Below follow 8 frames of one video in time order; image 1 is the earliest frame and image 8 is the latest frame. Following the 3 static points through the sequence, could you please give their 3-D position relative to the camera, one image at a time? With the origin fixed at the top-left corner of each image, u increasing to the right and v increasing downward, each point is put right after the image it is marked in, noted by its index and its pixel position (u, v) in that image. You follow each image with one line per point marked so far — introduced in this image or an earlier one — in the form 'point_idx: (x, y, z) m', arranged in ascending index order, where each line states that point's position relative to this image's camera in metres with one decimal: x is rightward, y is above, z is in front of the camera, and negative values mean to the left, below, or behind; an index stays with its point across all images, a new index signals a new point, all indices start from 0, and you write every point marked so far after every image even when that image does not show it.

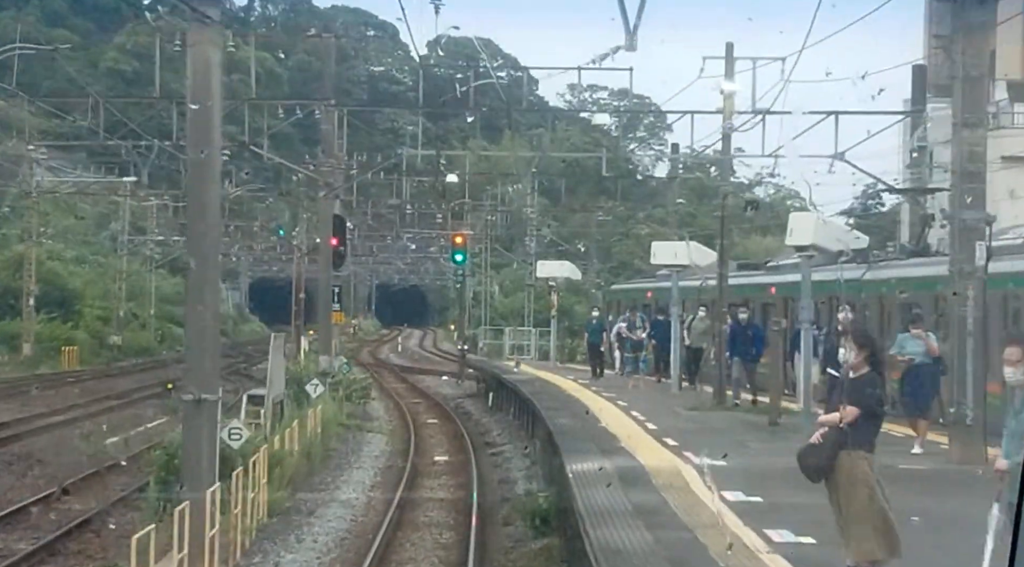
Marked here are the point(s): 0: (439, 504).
0: (-0.8, -2.4, +16.5) m
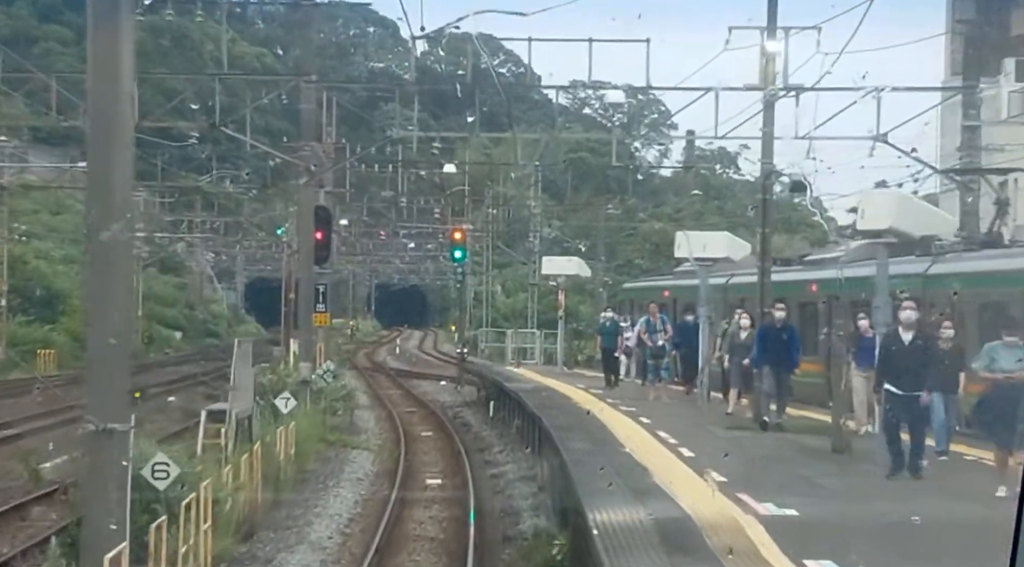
0: (-0.8, -2.4, +14.8) m
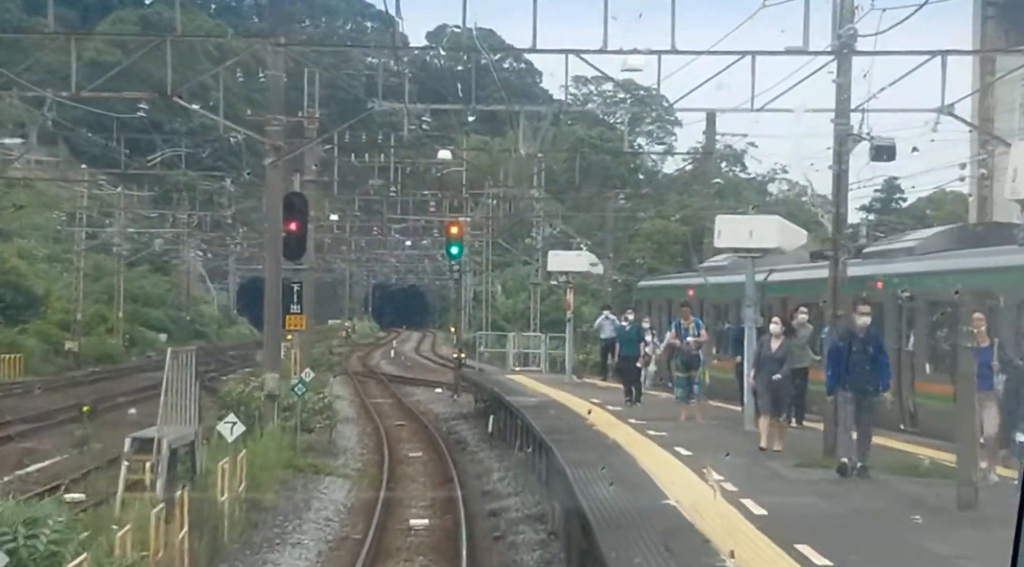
0: (-0.8, -2.4, +12.8) m
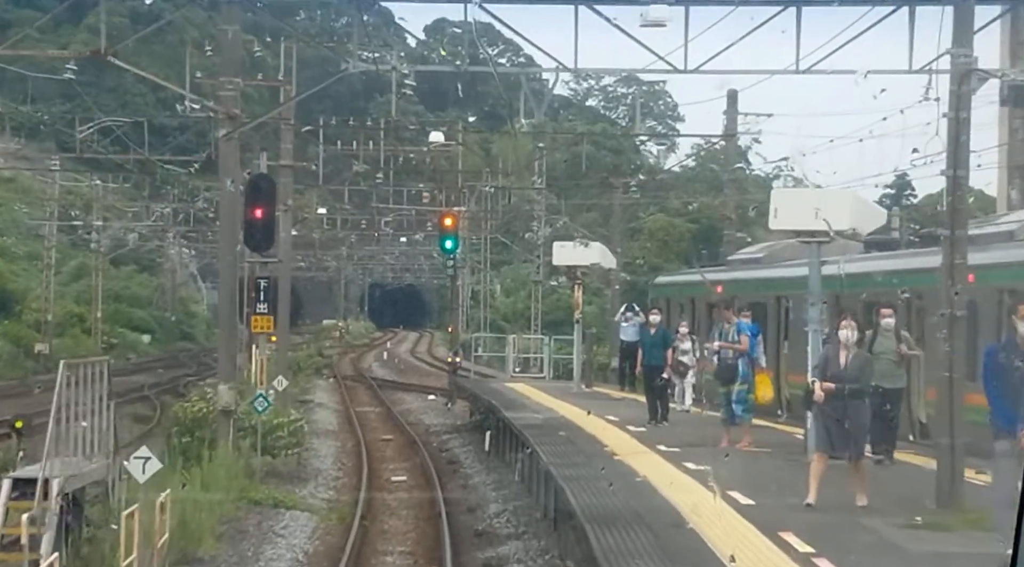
0: (-0.8, -2.4, +10.9) m
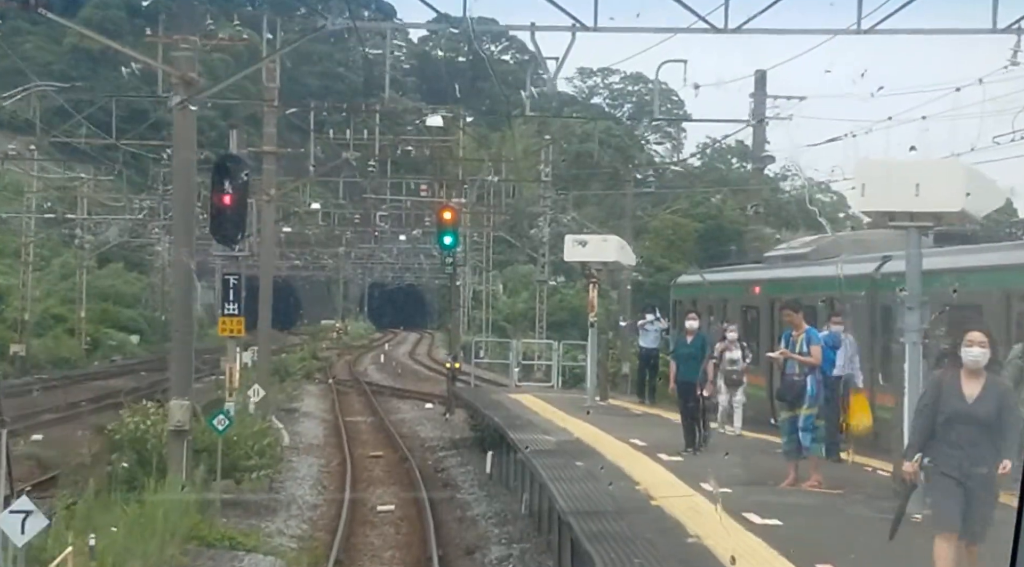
0: (-0.7, -2.3, +9.3) m
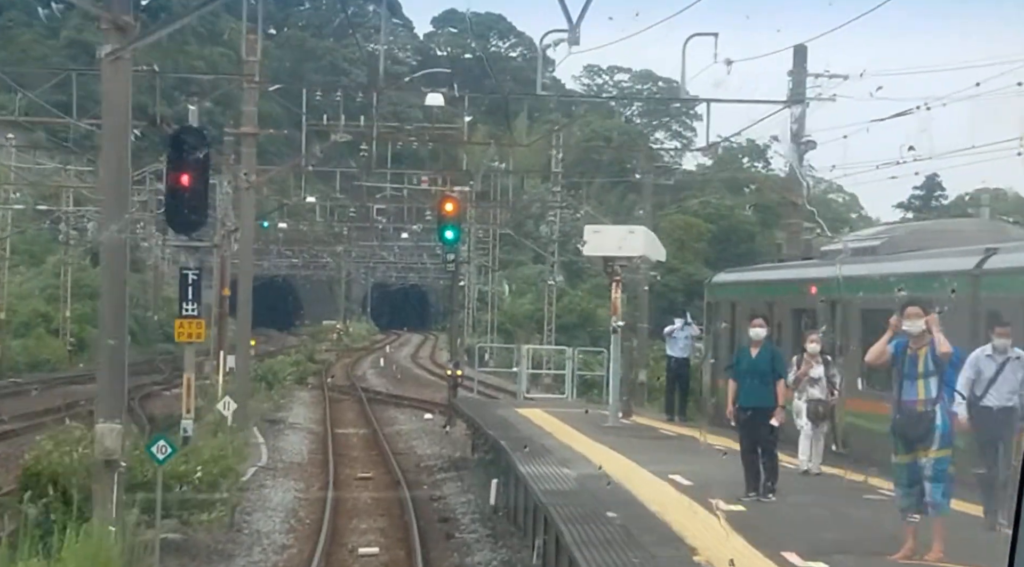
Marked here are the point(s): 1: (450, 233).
0: (-0.7, -2.3, +7.6) m
1: (-0.8, +0.6, +19.2) m
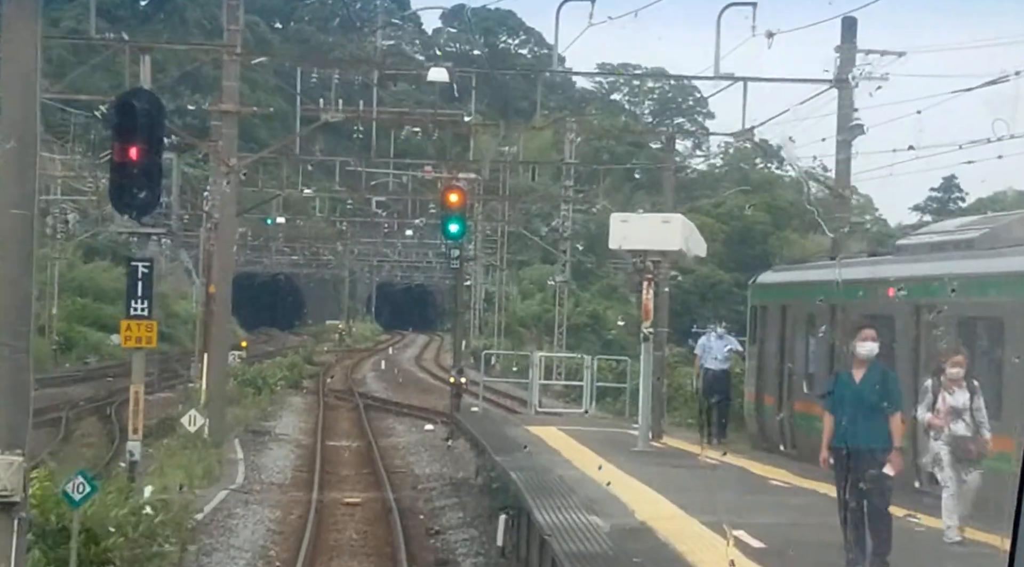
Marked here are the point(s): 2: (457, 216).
0: (-0.6, -2.3, +6.1) m
1: (-0.7, +0.6, +17.7) m
2: (-0.6, +0.7, +17.7) m
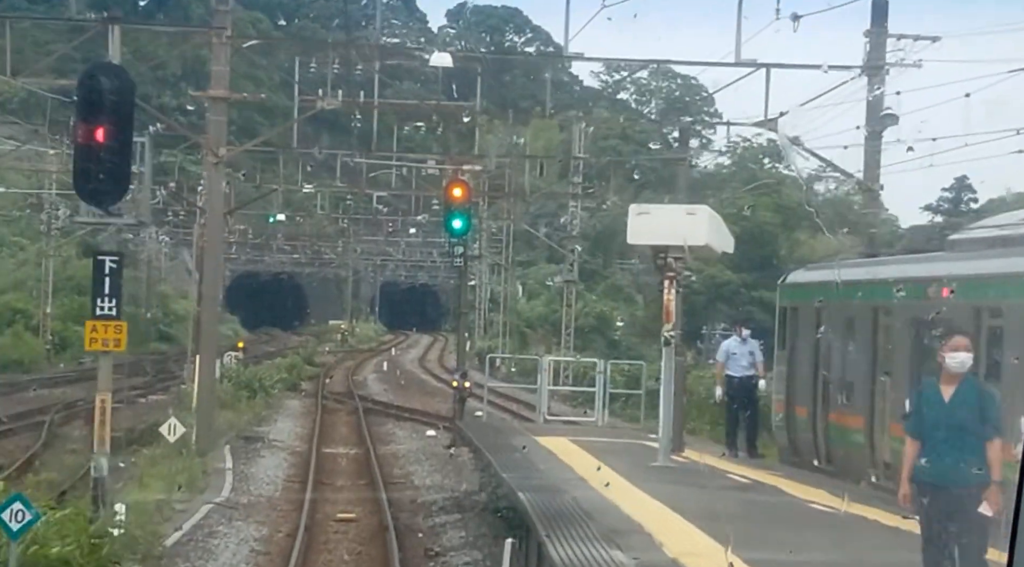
0: (-0.6, -2.3, +5.3) m
1: (-0.6, +0.6, +16.9) m
2: (-0.5, +0.8, +16.9) m
